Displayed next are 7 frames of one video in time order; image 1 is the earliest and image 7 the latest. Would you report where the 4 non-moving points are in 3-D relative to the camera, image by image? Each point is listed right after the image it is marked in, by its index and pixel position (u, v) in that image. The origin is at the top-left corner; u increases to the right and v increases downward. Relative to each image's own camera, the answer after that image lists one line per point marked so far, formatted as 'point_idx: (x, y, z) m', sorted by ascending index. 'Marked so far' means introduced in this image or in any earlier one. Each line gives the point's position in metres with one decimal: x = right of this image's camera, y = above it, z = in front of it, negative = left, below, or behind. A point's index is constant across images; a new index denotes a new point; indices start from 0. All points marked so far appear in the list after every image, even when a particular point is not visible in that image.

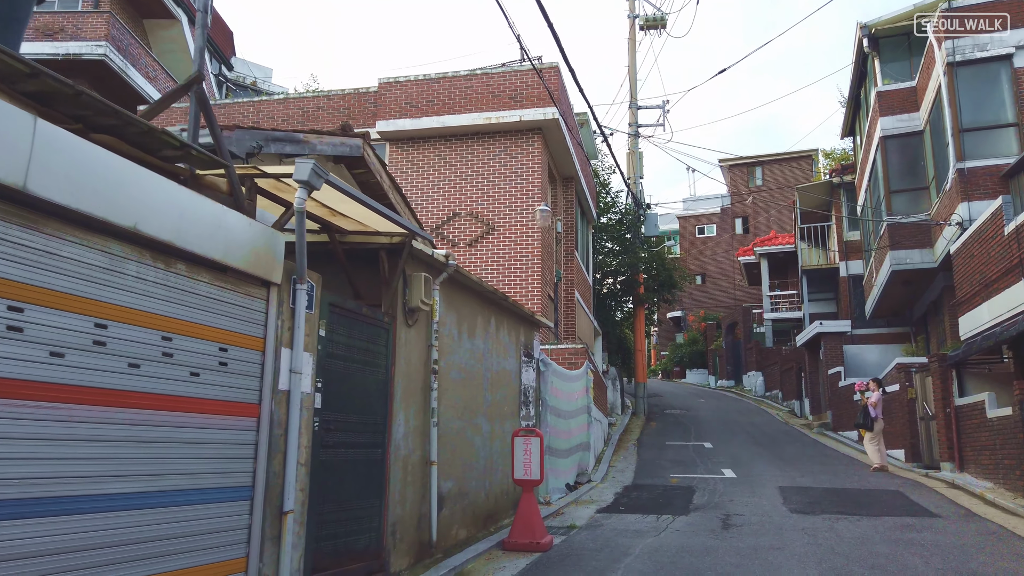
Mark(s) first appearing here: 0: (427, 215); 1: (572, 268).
0: (-1.8, +1.6, +15.8) m
1: (+1.5, +0.5, +18.0) m
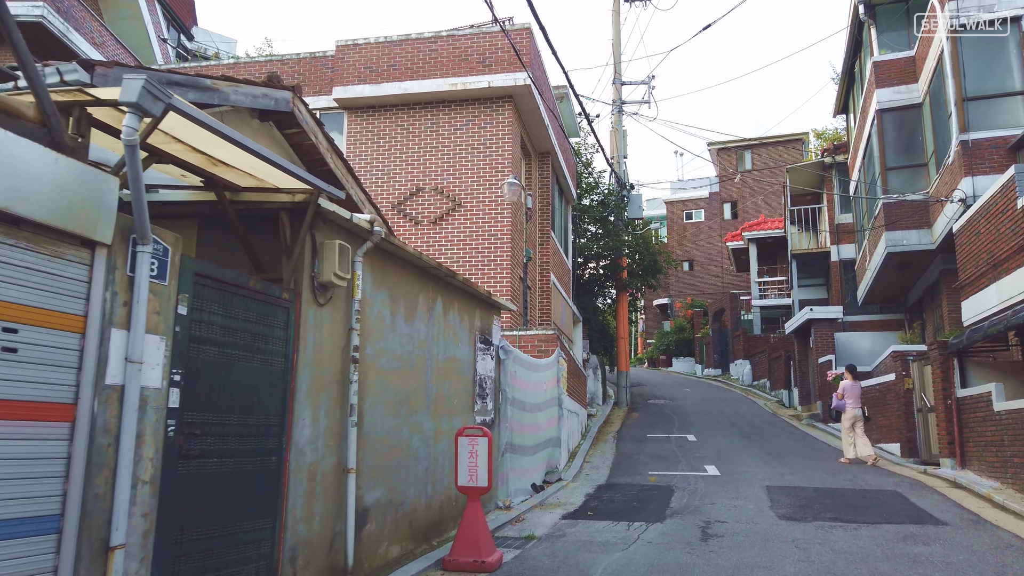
0: (-2.4, +1.9, +14.5) m
1: (+0.8, +0.9, +16.8) m
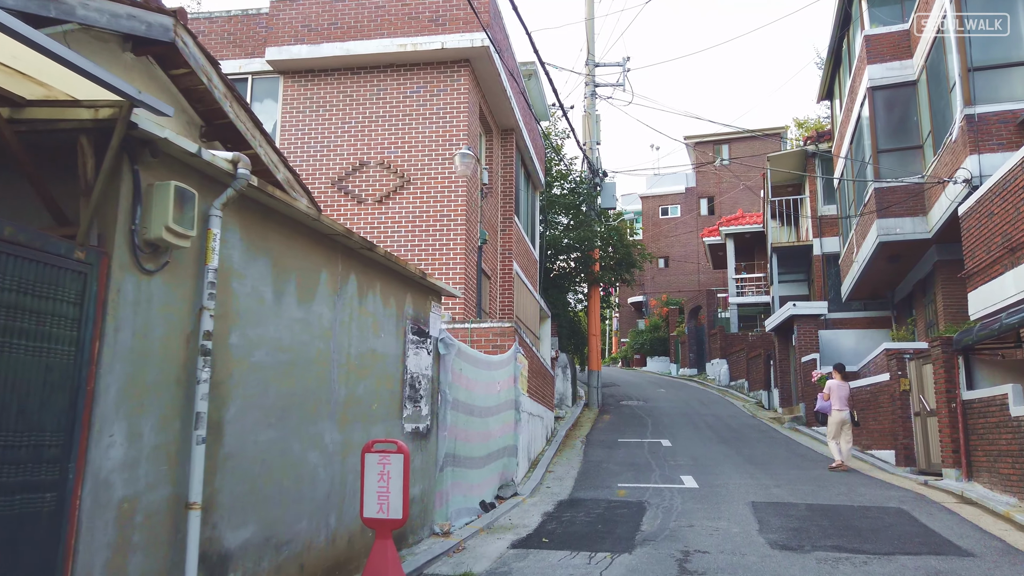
0: (-3.2, +2.1, +12.9) m
1: (0.0, +1.1, +15.2) m
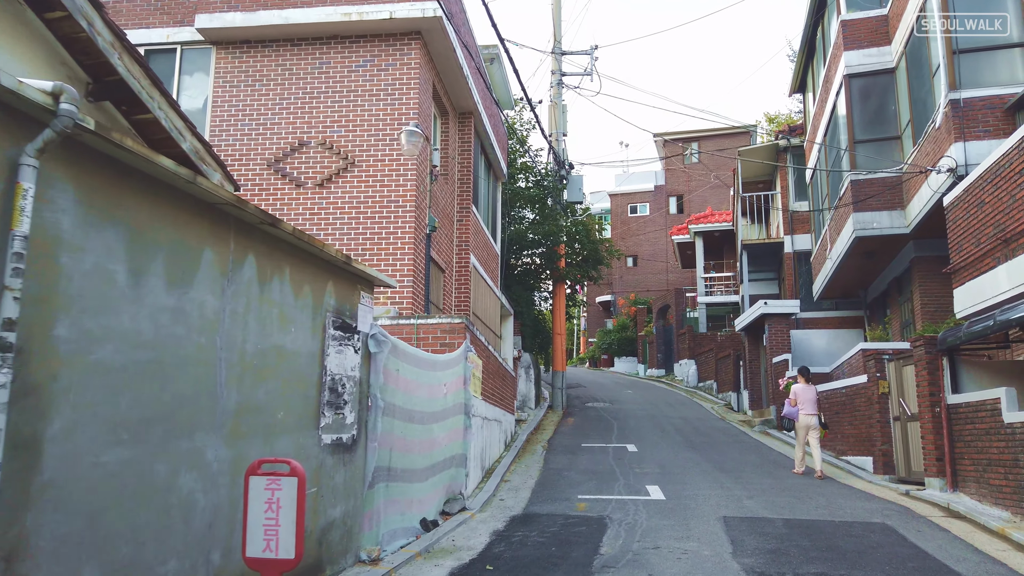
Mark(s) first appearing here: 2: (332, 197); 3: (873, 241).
0: (-3.9, +2.3, +11.7) m
1: (-0.9, +1.2, +14.2) m
2: (-2.7, +1.4, +11.3) m
3: (+7.1, +0.9, +14.7) m
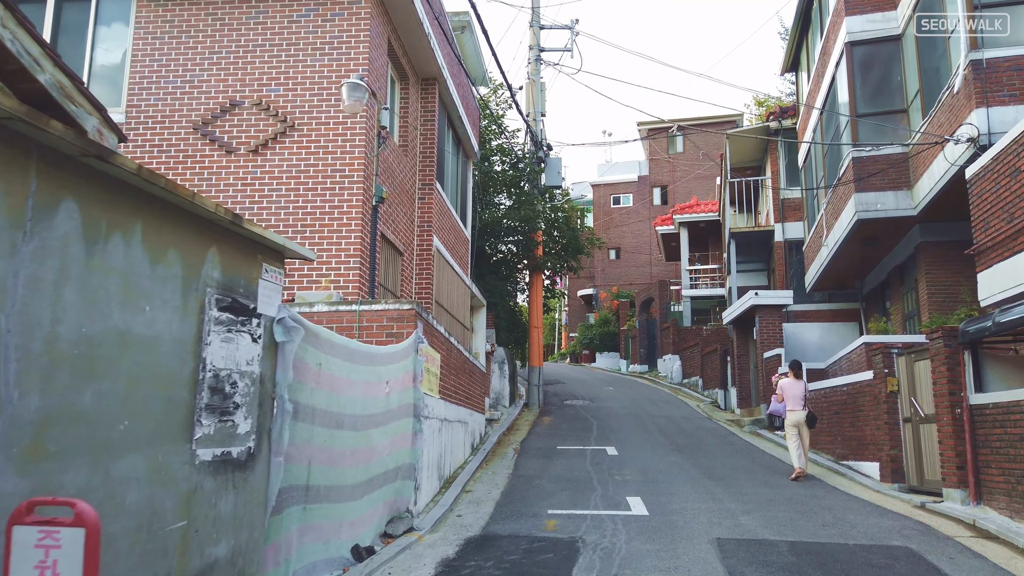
0: (-4.4, +2.5, +10.1) m
1: (-1.4, +1.4, +12.7) m
2: (-3.2, +1.6, +9.8) m
3: (+6.6, +1.2, +13.4) m
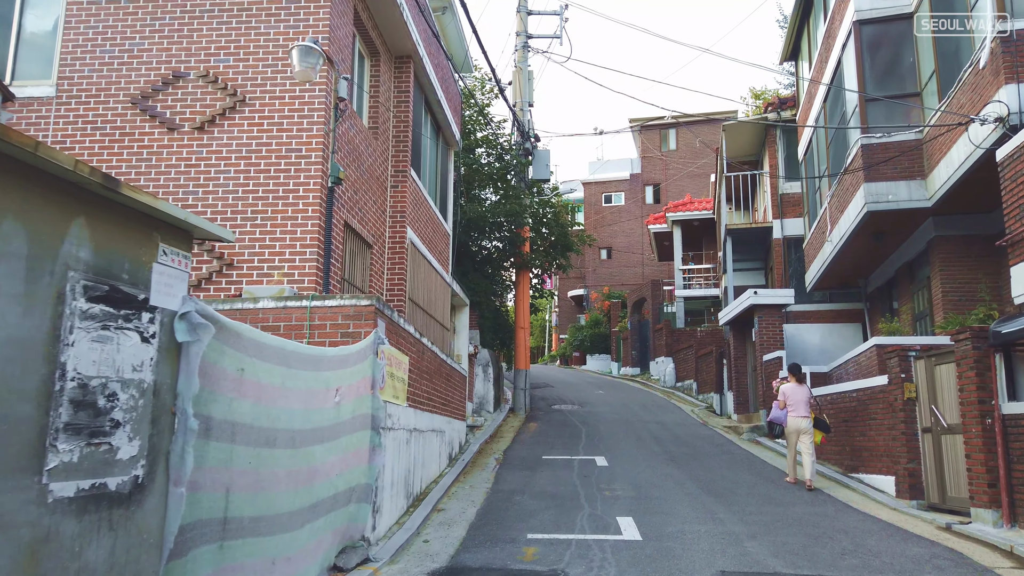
0: (-4.7, +2.6, +9.0) m
1: (-1.7, +1.5, +11.7) m
2: (-3.5, +1.7, +8.7) m
3: (+6.3, +1.2, +12.4) m
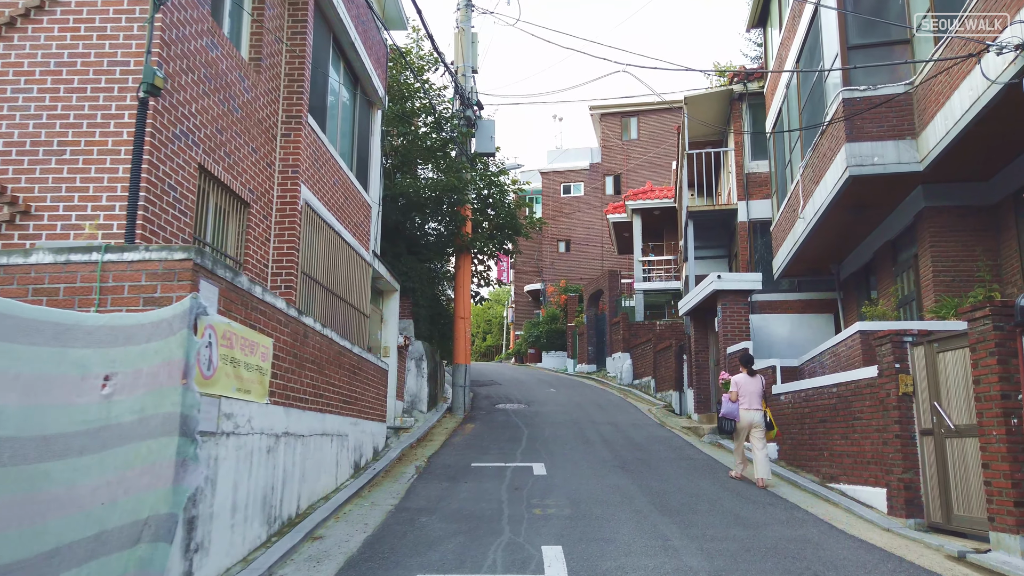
0: (-5.6, +3.0, +6.8) m
1: (-2.8, +1.9, +9.6) m
2: (-4.4, +2.1, +6.6) m
3: (+5.2, +1.5, +10.7) m
